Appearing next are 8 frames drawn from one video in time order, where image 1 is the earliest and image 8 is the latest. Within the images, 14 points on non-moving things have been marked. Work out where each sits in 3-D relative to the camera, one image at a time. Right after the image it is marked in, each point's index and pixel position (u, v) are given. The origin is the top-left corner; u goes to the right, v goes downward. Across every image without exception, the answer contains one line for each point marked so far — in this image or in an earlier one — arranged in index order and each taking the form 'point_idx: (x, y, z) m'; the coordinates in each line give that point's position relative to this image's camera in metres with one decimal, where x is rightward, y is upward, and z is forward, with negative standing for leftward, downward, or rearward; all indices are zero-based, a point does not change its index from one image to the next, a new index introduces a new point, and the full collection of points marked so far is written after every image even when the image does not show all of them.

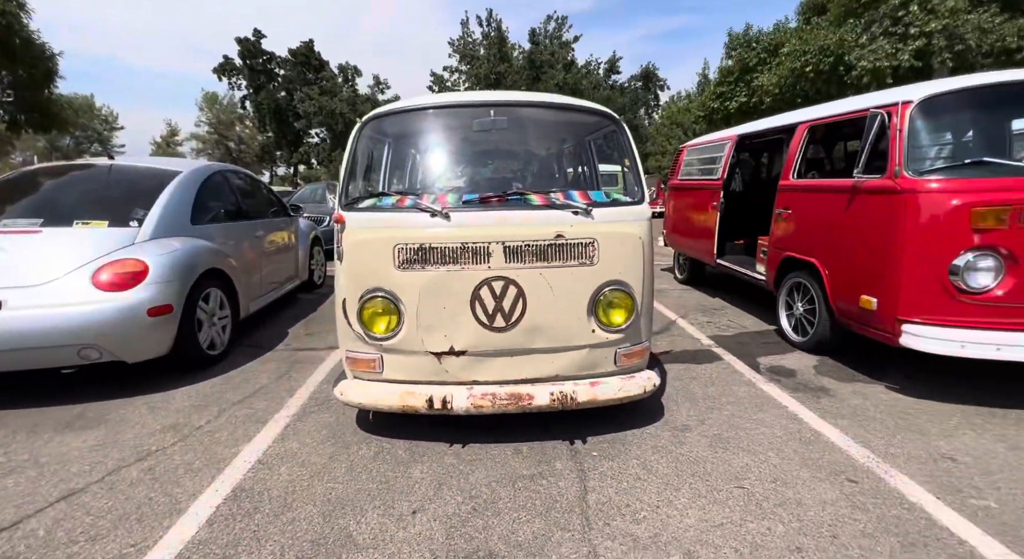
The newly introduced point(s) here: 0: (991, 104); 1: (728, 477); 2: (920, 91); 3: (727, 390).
0: (+3.4, +1.3, +3.4) m
1: (+0.9, -0.9, +2.2) m
2: (+3.0, +1.4, +3.6) m
3: (+1.5, -0.8, +3.3) m
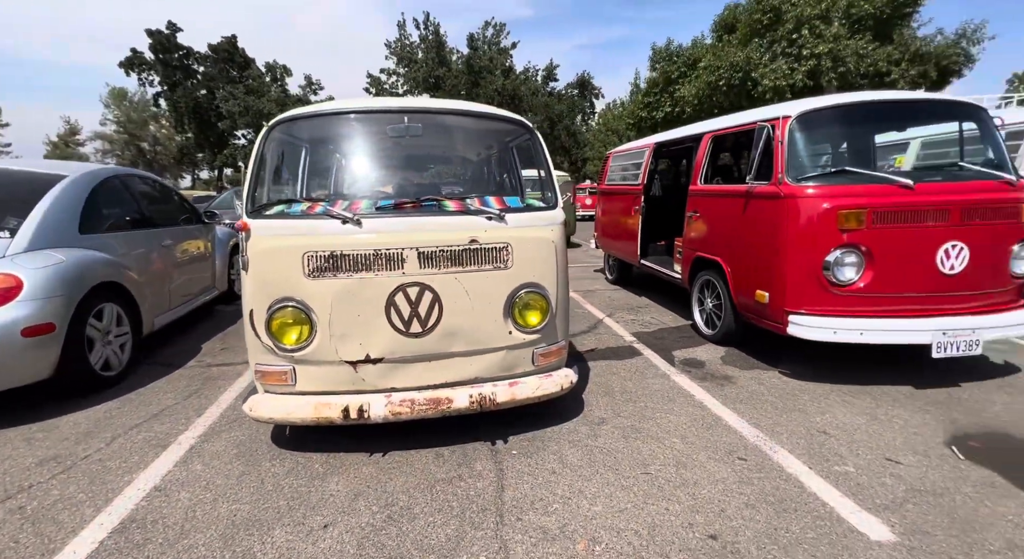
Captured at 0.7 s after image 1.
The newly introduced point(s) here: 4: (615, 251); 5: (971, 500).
0: (+2.8, +1.3, +3.9) m
1: (+0.6, -0.9, +2.3) m
2: (+2.4, +1.4, +4.0) m
3: (+1.0, -0.8, +3.6) m
4: (+1.7, +0.4, +6.8) m
5: (+2.1, -1.1, +2.3) m
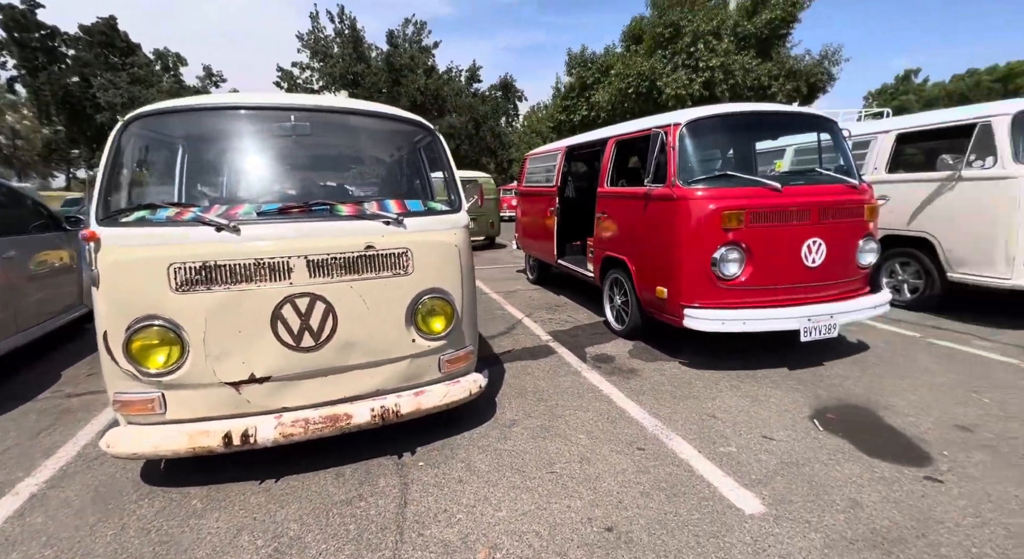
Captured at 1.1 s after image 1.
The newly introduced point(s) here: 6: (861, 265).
0: (+2.0, +1.4, +4.3) m
1: (+0.2, -0.9, +2.4) m
2: (+1.5, +1.5, +4.3) m
3: (+0.3, -0.8, +3.6) m
4: (+0.4, +0.4, +7.0) m
5: (+1.7, -1.0, +2.6) m
6: (+3.1, +0.2, +4.3) m
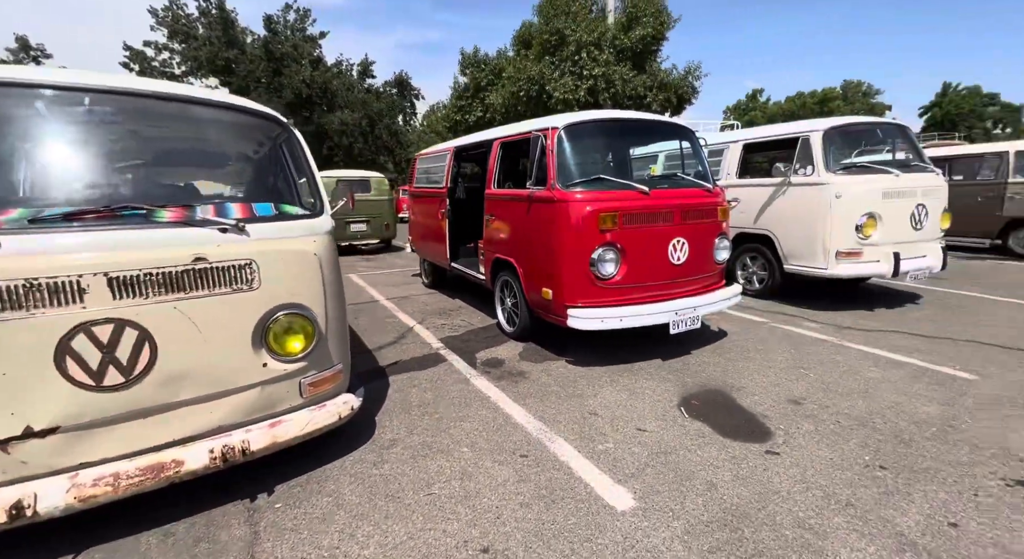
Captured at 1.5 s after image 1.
0: (+0.9, +1.4, +4.6) m
1: (-0.4, -0.9, +2.2) m
2: (+0.4, +1.4, +4.4) m
3: (-0.5, -0.8, +3.5) m
4: (-1.2, +0.3, +6.8) m
5: (+1.0, -1.0, +2.8) m
6: (+2.0, +0.2, +4.8) m
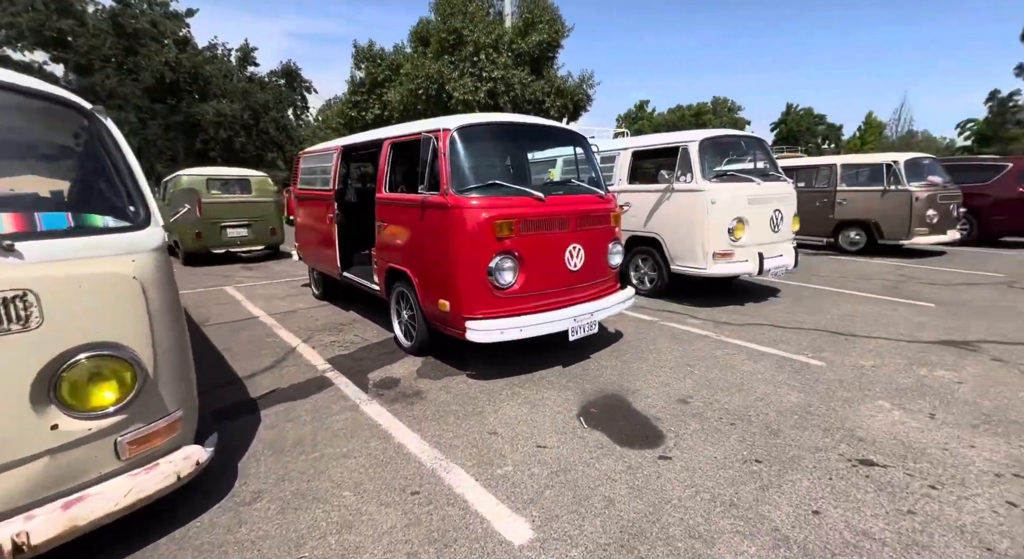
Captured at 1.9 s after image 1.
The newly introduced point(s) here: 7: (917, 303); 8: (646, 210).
0: (-0.1, +1.3, +4.5) m
1: (-0.9, -1.0, +1.9) m
2: (-0.5, +1.4, +4.3) m
3: (-1.2, -0.9, +3.1) m
4: (-2.5, +0.2, +6.2) m
5: (+0.4, -1.1, +2.8) m
6: (+1.0, +0.1, +4.9) m
7: (+5.9, -0.3, +7.1) m
8: (+2.0, +1.0, +7.3) m
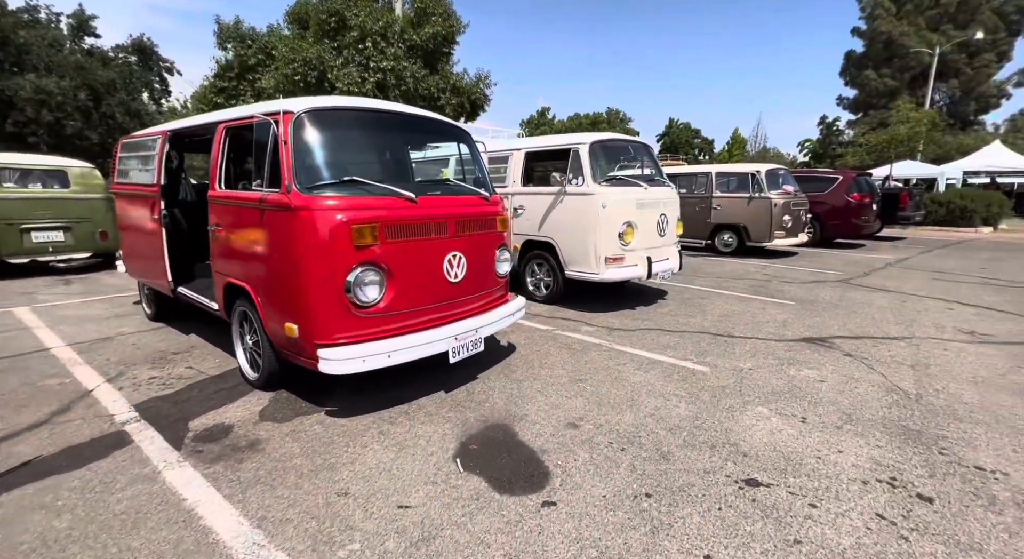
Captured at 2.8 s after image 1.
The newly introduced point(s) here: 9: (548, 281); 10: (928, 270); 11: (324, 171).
0: (-1.1, +1.2, +3.8) m
1: (-1.4, -1.2, +1.2) m
2: (-1.5, +1.2, +3.5) m
3: (-2.0, -1.0, +2.3) m
4: (-3.9, +0.1, +5.1) m
5: (-0.3, -1.2, +2.3) m
6: (-0.1, +0.1, +4.4) m
7: (+4.2, -0.3, +7.6) m
8: (+0.4, +0.9, +7.0) m
9: (+0.5, 0.0, +7.2) m
10: (+9.0, +0.2, +10.6) m
11: (-1.3, +0.7, +3.4) m
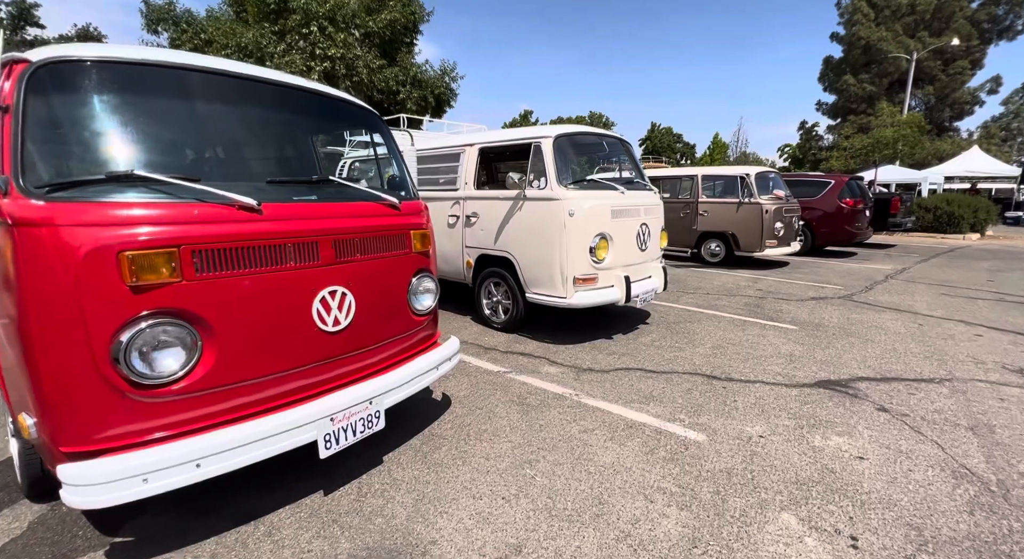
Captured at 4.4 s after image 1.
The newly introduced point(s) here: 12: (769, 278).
0: (-1.6, +0.9, +2.5) m
1: (-1.7, -1.4, -0.1) m
2: (-2.0, +1.0, +2.3) m
3: (-2.4, -1.3, +1.0) m
4: (-4.4, -0.2, +3.7) m
5: (-0.7, -1.4, +1.0) m
6: (-0.6, -0.2, +3.2) m
7: (+3.6, -0.6, +6.5) m
8: (-0.2, +0.7, +5.8) m
9: (-0.1, -0.3, +5.9) m
10: (+8.3, -0.1, +9.6) m
11: (-1.8, +0.5, +2.1) m
12: (+5.2, 0.0, +9.9) m
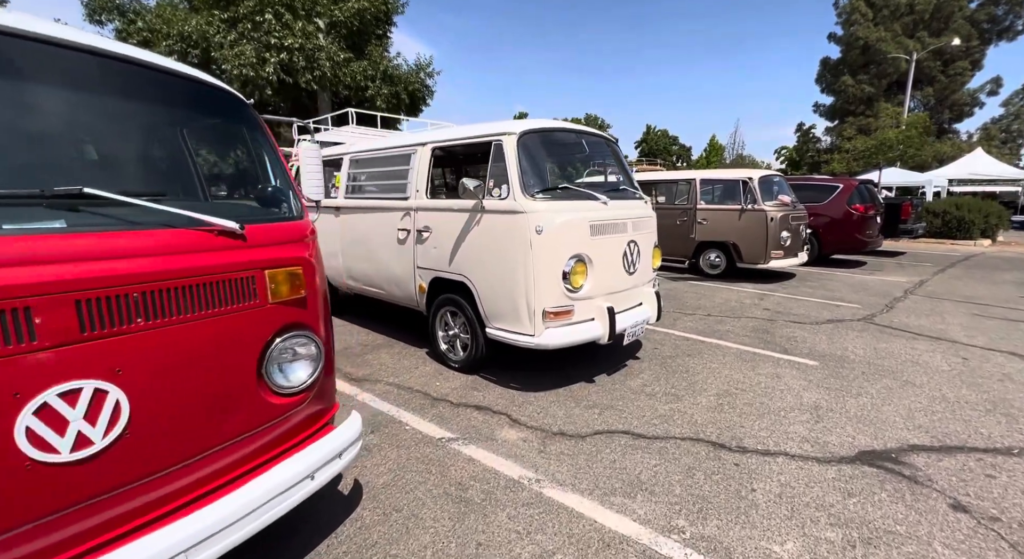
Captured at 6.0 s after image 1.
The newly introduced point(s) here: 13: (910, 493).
0: (-2.0, +0.7, +1.5) m
1: (-2.1, -1.6, -1.2) m
2: (-2.4, +0.7, +1.2) m
3: (-2.7, -1.5, -0.1) m
4: (-4.8, -0.5, +2.6) m
5: (-1.0, -1.7, -0.1) m
6: (-1.0, -0.5, +2.1) m
7: (+3.2, -0.9, +5.4) m
8: (-0.6, +0.4, +4.7) m
9: (-0.5, -0.6, +4.8) m
10: (+7.9, -0.4, +8.6) m
11: (-2.2, +0.2, +1.0) m
12: (+4.8, -0.3, +8.8) m
13: (+2.4, -1.3, +2.9) m
